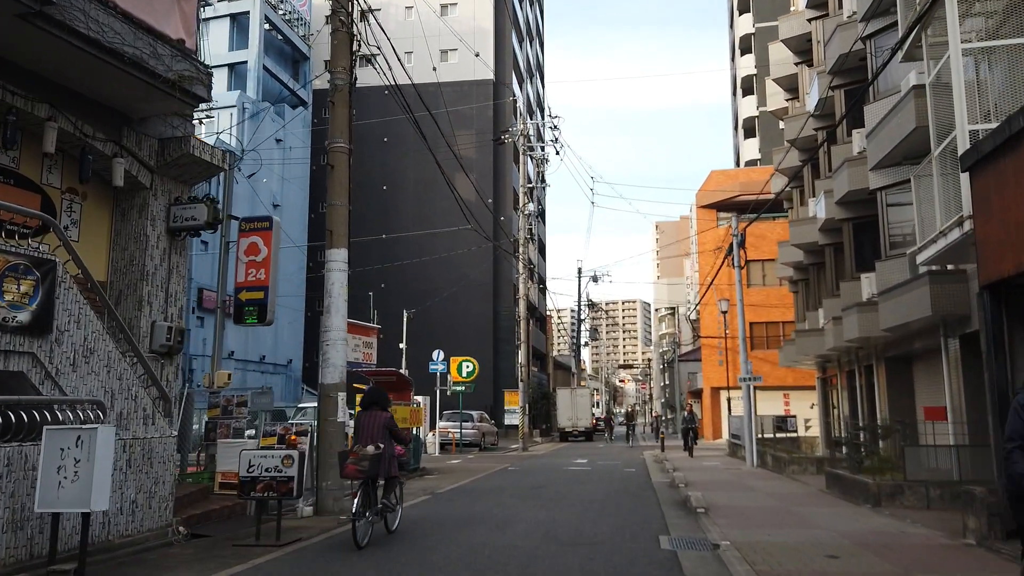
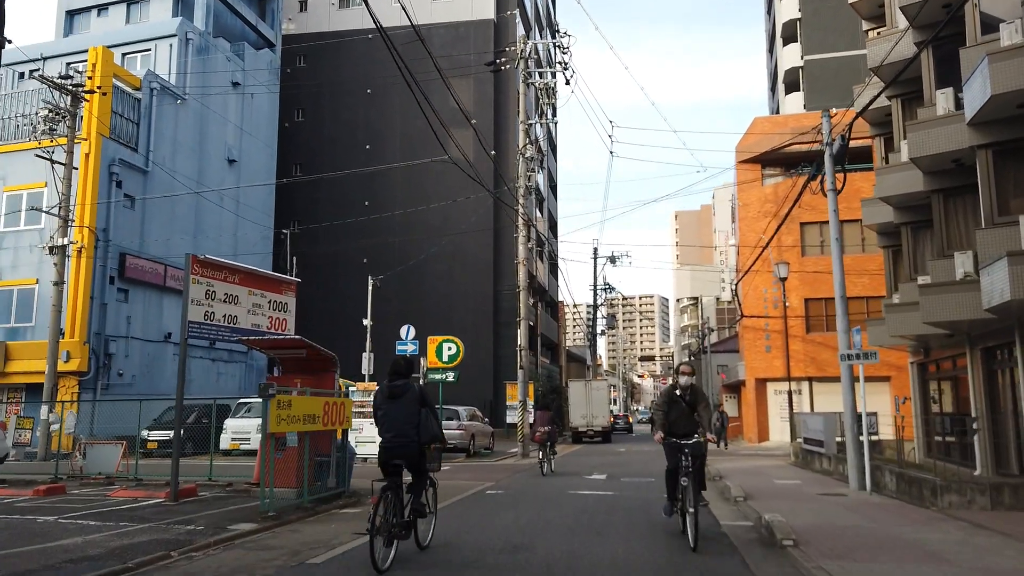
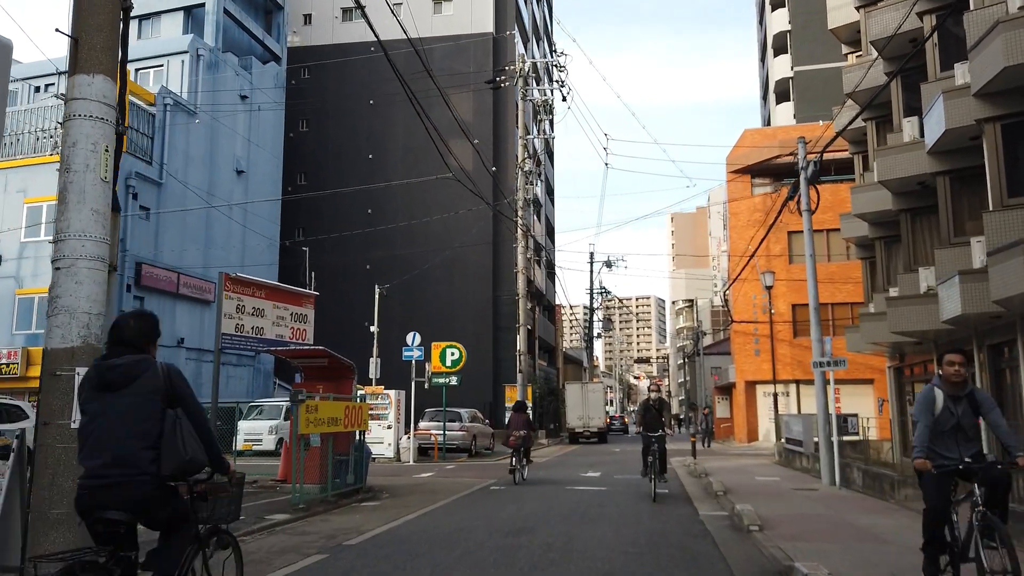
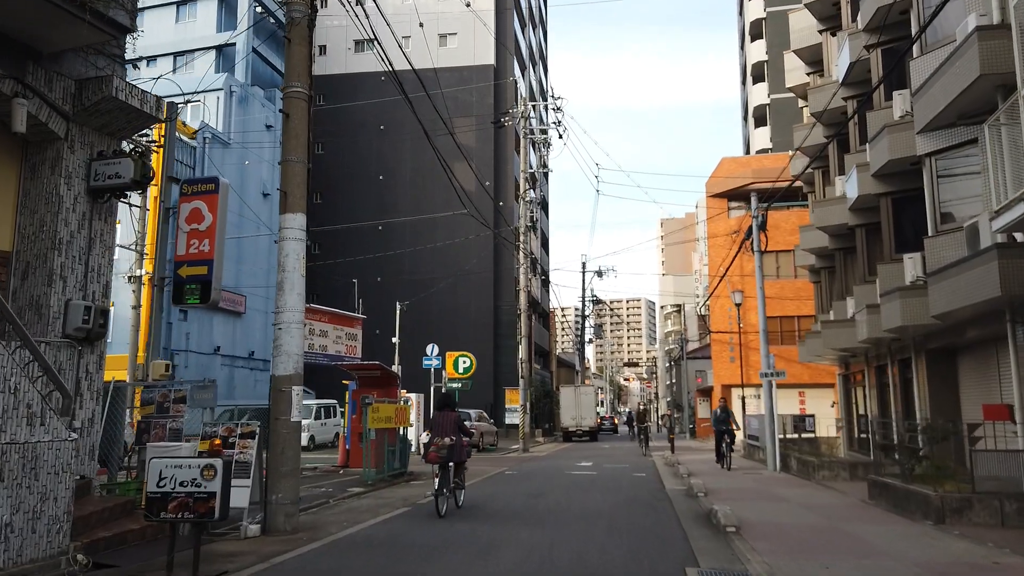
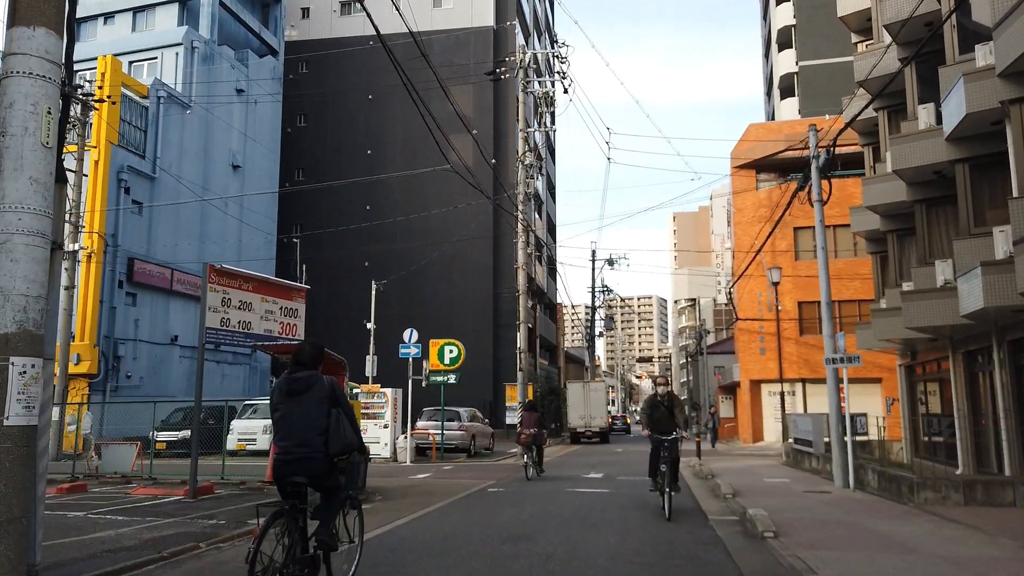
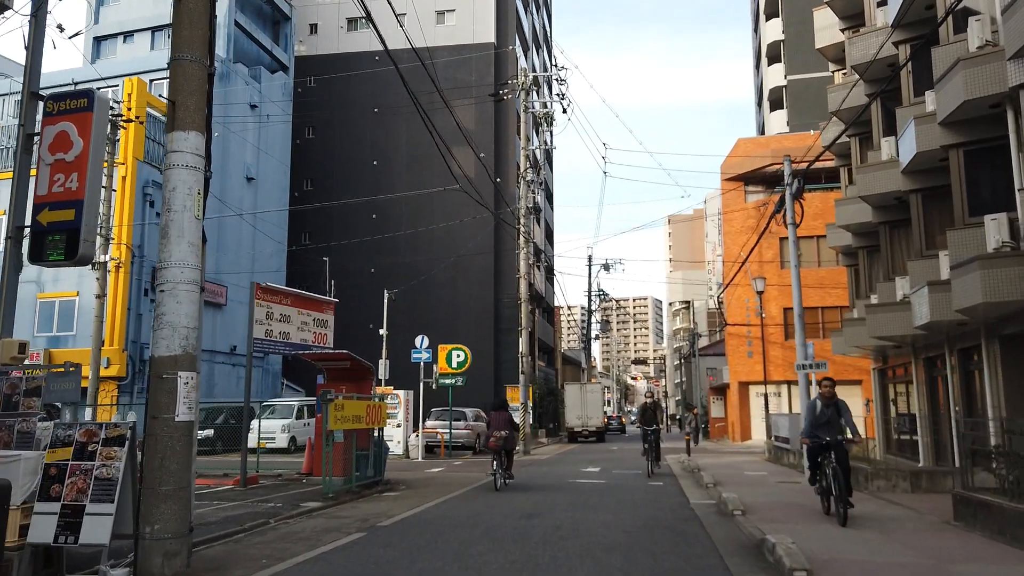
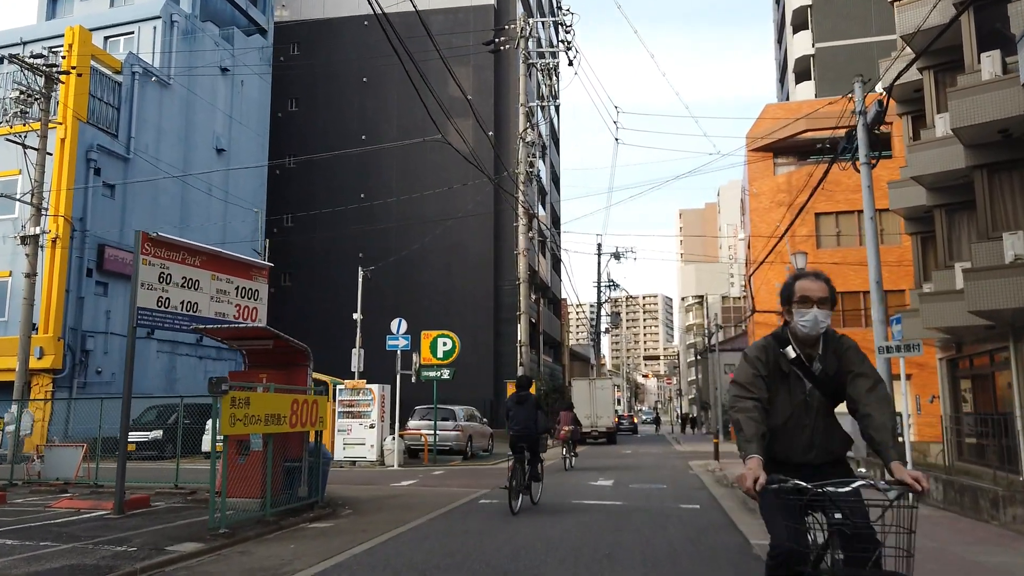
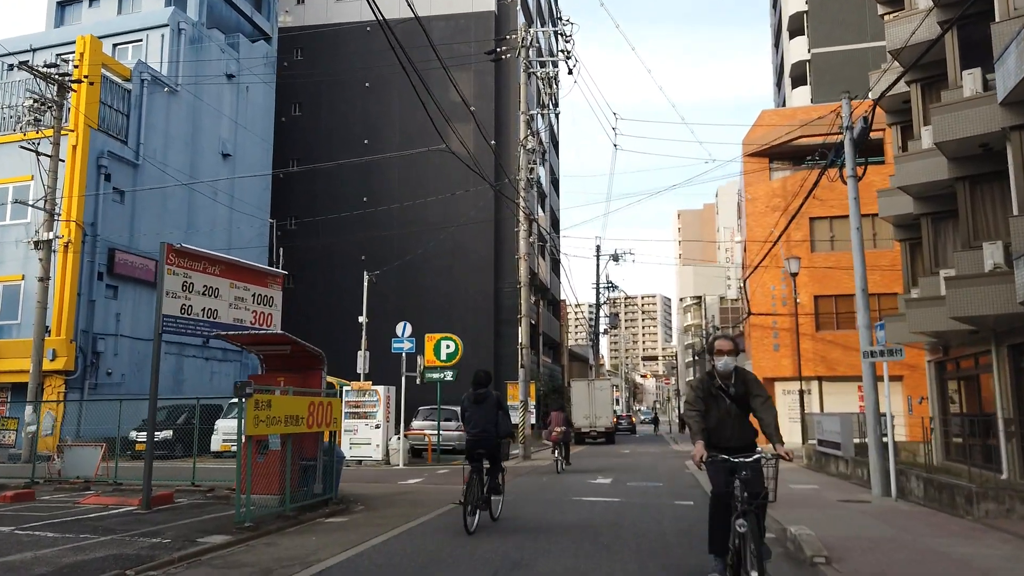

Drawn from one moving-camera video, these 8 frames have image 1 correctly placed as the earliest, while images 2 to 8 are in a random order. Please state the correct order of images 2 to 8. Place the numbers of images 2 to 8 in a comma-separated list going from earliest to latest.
4, 6, 3, 5, 2, 8, 7
